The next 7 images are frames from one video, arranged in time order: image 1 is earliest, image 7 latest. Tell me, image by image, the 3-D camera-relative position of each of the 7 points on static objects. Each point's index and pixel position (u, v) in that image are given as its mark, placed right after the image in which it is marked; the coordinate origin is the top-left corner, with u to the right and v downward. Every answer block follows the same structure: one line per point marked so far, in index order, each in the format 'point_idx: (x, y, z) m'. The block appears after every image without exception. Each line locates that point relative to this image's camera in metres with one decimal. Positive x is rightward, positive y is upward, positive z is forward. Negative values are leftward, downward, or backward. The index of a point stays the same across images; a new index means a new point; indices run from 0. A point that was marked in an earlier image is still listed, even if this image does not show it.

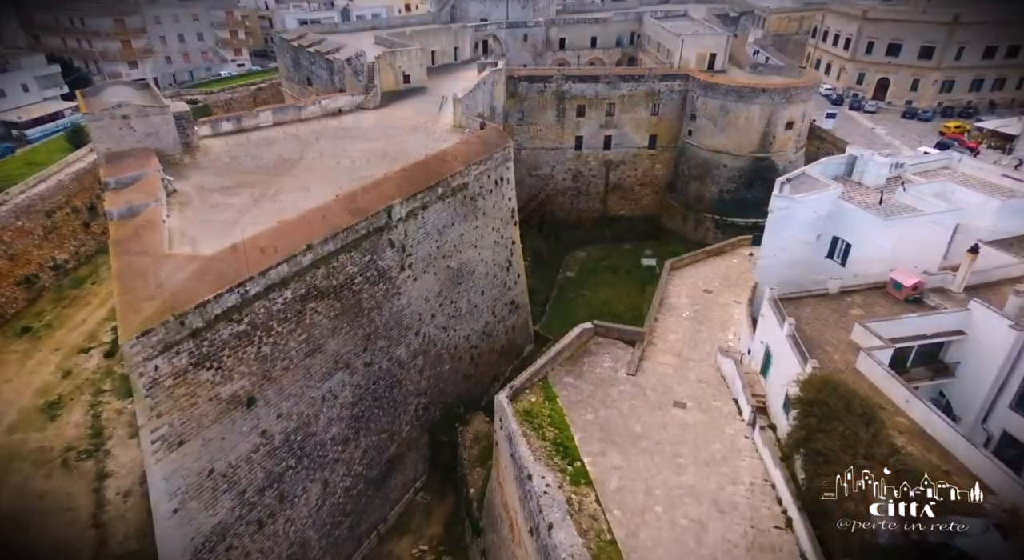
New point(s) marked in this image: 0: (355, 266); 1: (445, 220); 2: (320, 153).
0: (-3.5, +0.3, +13.7) m
1: (-1.8, +1.6, +16.5) m
2: (-5.6, +3.7, +18.1) m
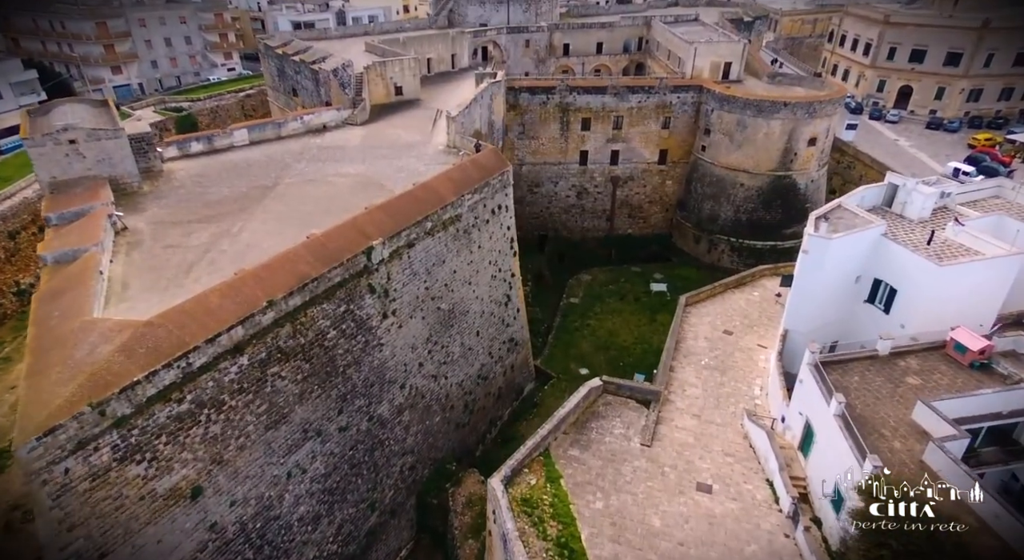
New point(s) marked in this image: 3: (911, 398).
0: (-3.6, -0.8, +11.8) m
1: (-1.9, +0.5, +14.6) m
2: (-5.7, +2.7, +16.2) m
3: (+6.8, -2.0, +10.4) m
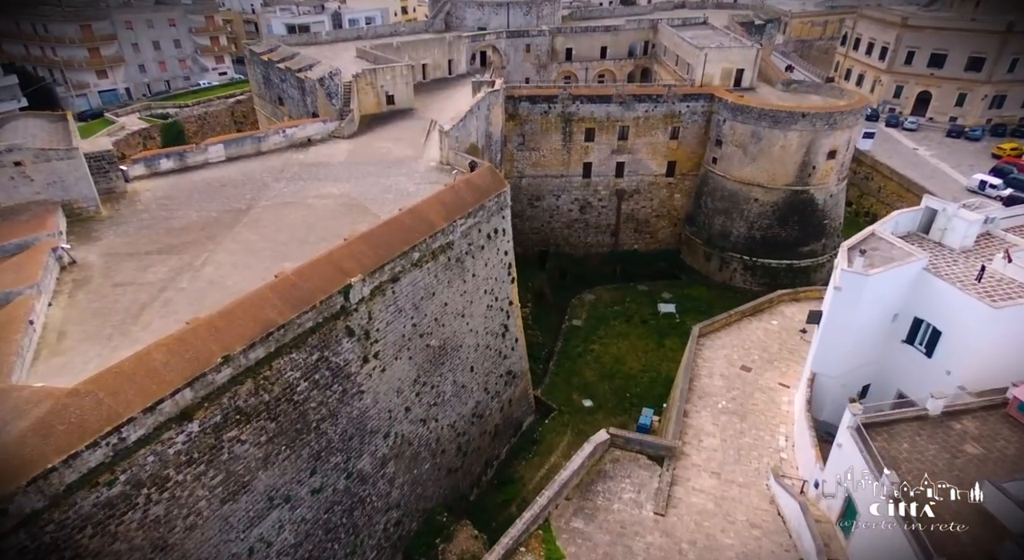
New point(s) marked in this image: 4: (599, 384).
0: (-3.6, -1.5, +10.4) m
1: (-1.9, -0.2, +13.2) m
2: (-5.7, +1.9, +14.8) m
3: (+6.7, -2.8, +8.9) m
4: (+2.8, -3.4, +19.8) m
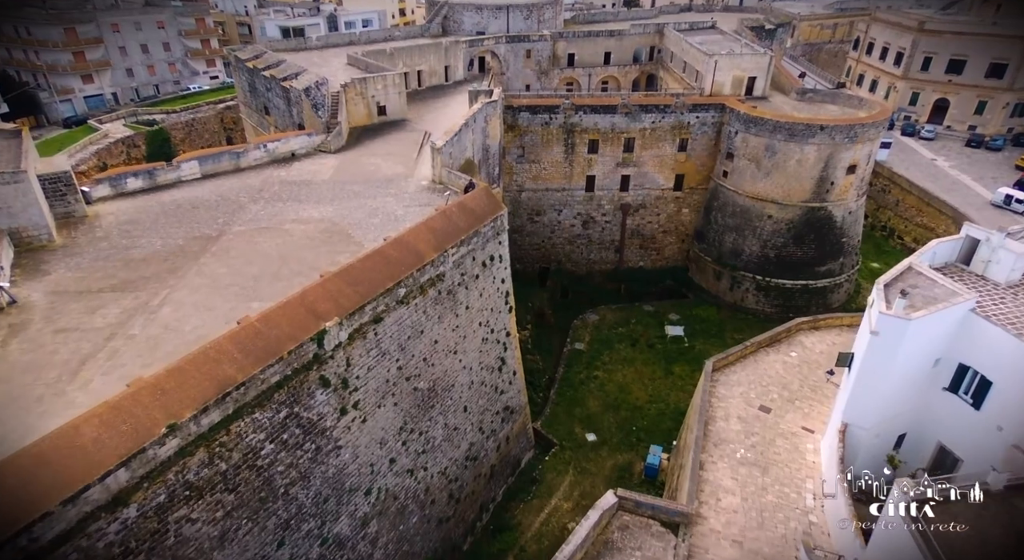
0: (-3.7, -2.2, +9.1) m
1: (-2.0, -1.0, +11.9) m
2: (-5.8, +1.2, +13.5) m
3: (+6.6, -3.5, +7.6) m
4: (+2.7, -4.1, +18.5) m
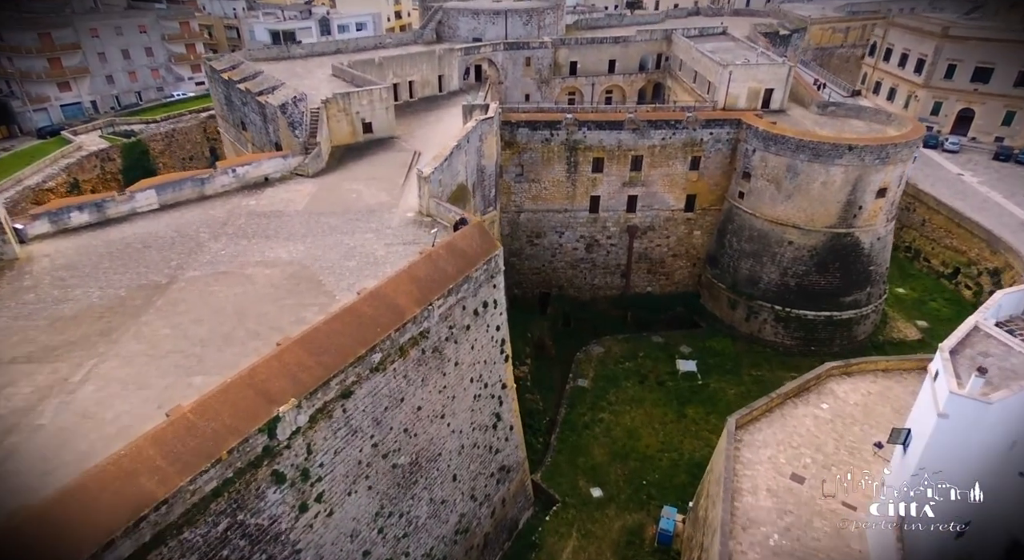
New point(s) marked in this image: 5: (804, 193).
0: (-3.8, -3.3, +7.3) m
1: (-2.1, -2.0, +10.1) m
2: (-5.9, +0.2, +11.7) m
3: (+6.5, -4.5, +5.8) m
4: (+2.7, -5.1, +16.7) m
5: (+9.0, +2.7, +18.8) m
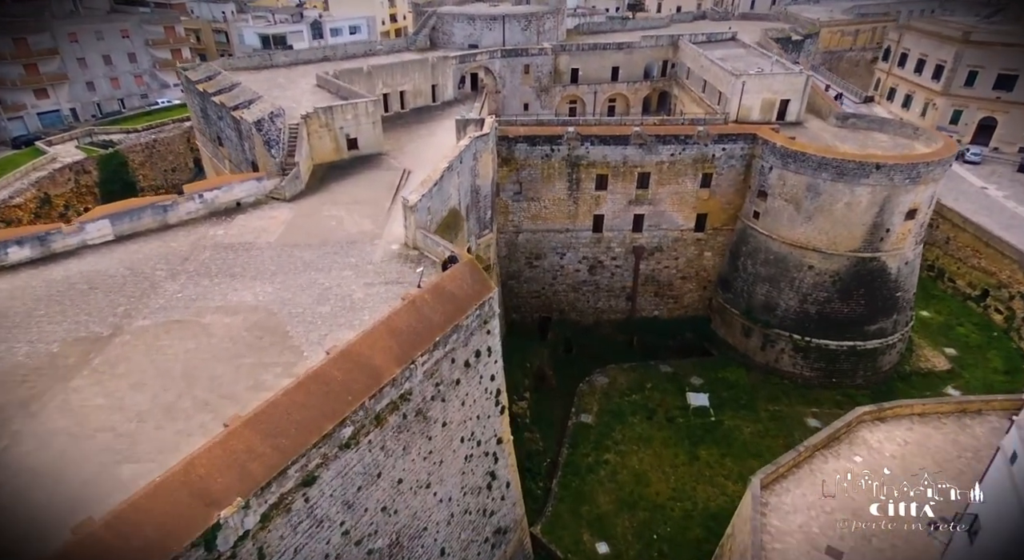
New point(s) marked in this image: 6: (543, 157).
0: (-3.9, -4.1, +5.8) m
1: (-2.2, -2.8, +8.6) m
2: (-5.9, -0.6, +10.3) m
3: (+6.4, -5.3, +4.3) m
4: (+2.6, -6.0, +15.2) m
5: (+8.9, +1.9, +17.3) m
6: (+0.9, +3.8, +18.8) m
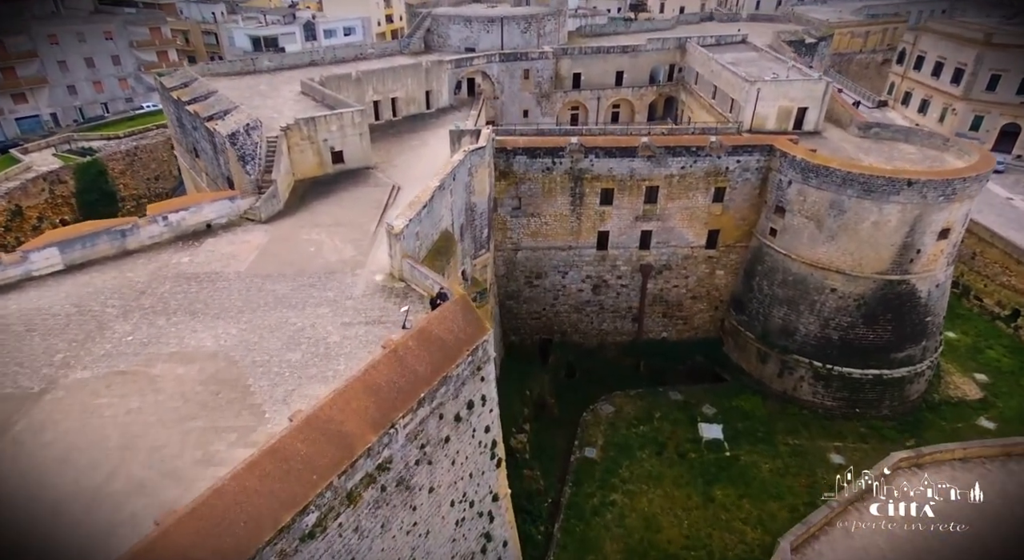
0: (-3.9, -4.7, +4.5) m
1: (-2.2, -3.4, +7.3) m
2: (-6.0, -1.3, +8.9) m
3: (+6.4, -6.0, +2.9) m
4: (+2.6, -6.6, +13.9) m
5: (+8.8, +1.3, +15.9) m
6: (+0.9, +3.1, +17.4) m
